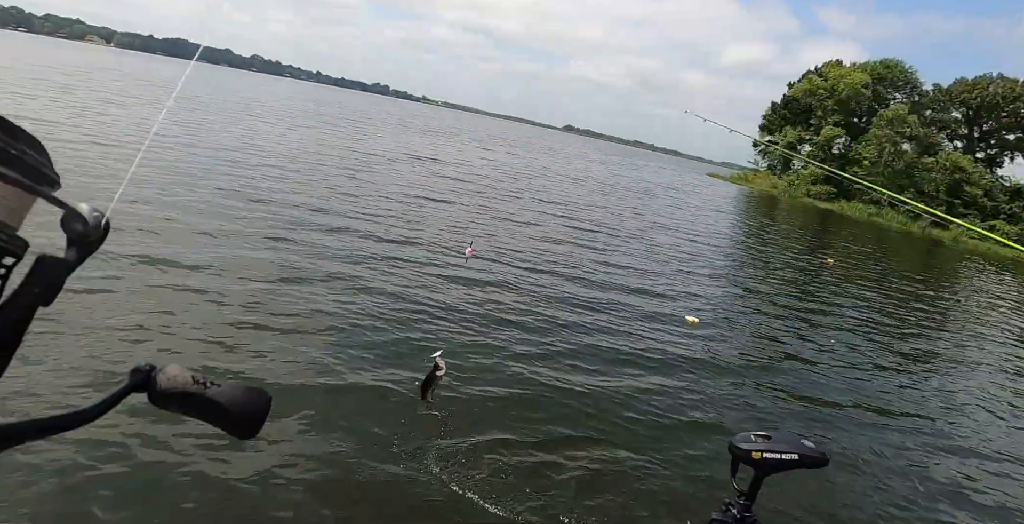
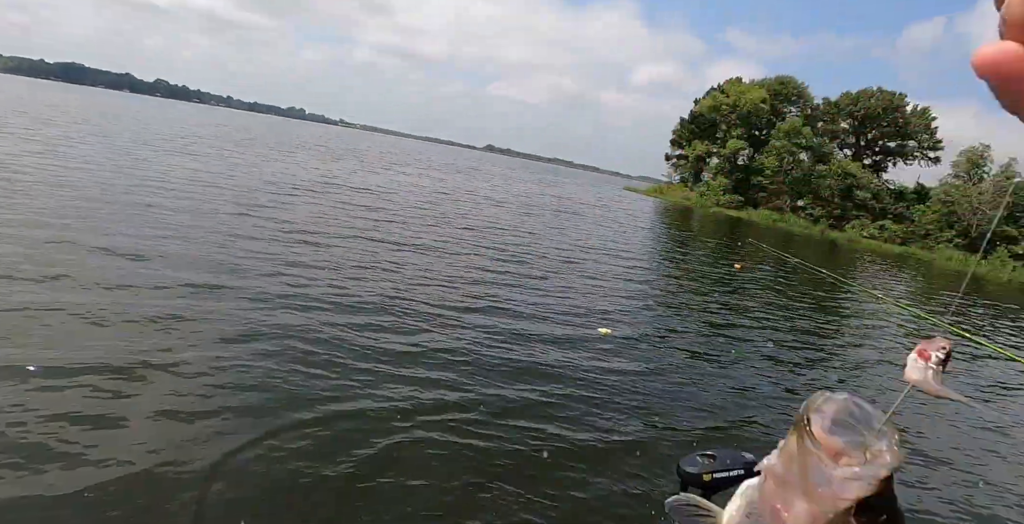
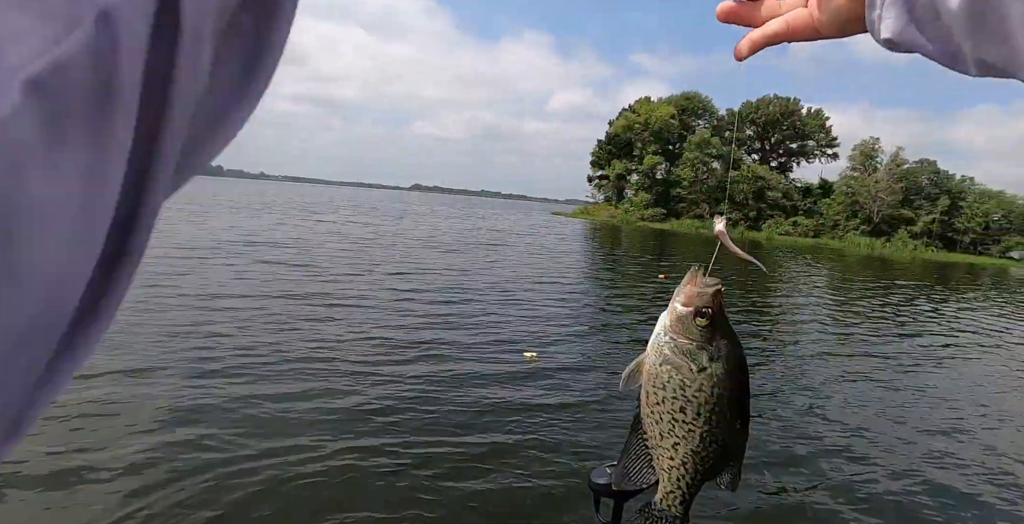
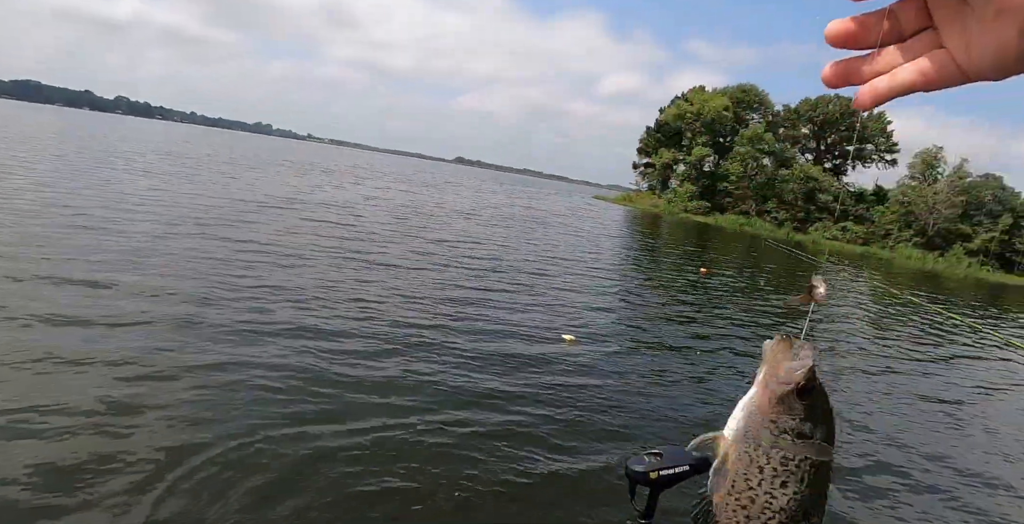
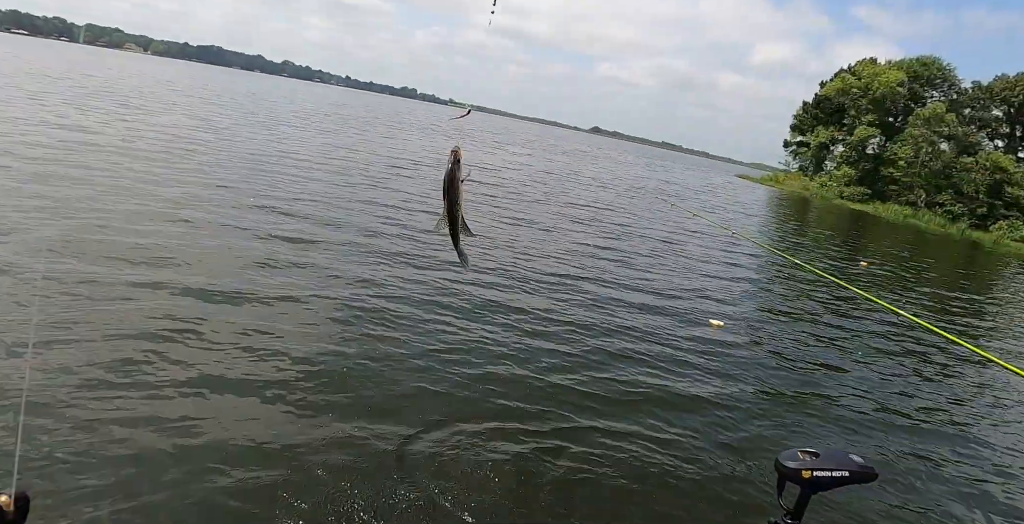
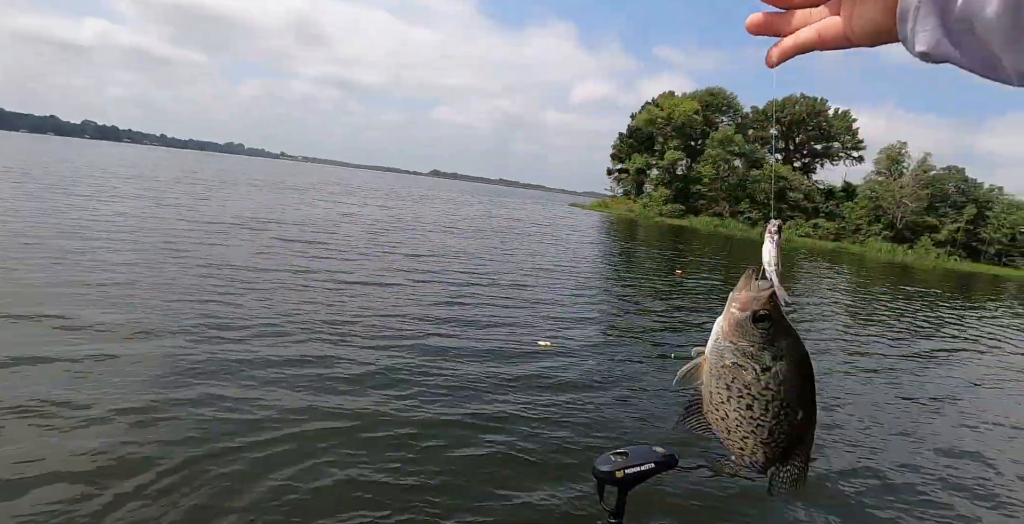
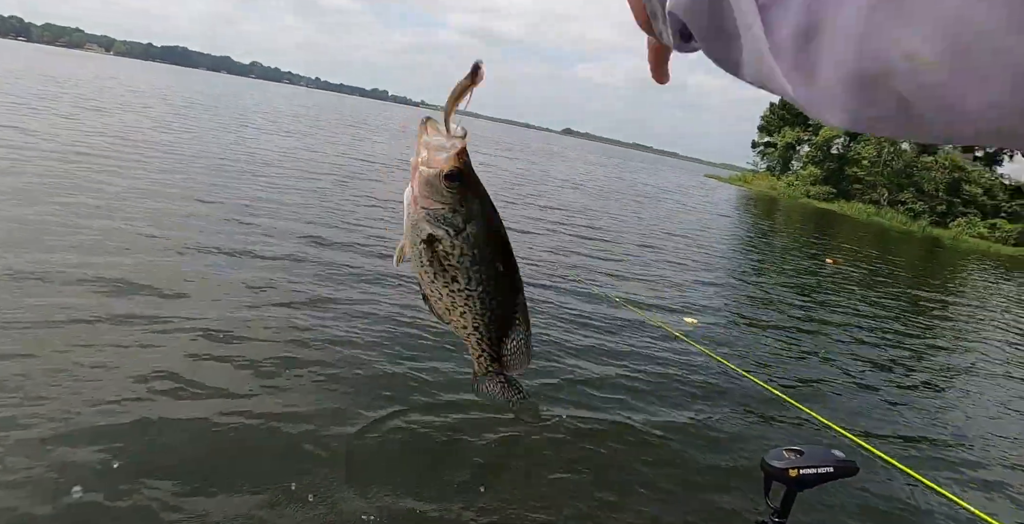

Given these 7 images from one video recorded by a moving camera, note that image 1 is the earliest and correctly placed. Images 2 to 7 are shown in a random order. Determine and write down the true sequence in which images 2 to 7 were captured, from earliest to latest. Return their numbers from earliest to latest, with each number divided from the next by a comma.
5, 7, 2, 4, 6, 3
